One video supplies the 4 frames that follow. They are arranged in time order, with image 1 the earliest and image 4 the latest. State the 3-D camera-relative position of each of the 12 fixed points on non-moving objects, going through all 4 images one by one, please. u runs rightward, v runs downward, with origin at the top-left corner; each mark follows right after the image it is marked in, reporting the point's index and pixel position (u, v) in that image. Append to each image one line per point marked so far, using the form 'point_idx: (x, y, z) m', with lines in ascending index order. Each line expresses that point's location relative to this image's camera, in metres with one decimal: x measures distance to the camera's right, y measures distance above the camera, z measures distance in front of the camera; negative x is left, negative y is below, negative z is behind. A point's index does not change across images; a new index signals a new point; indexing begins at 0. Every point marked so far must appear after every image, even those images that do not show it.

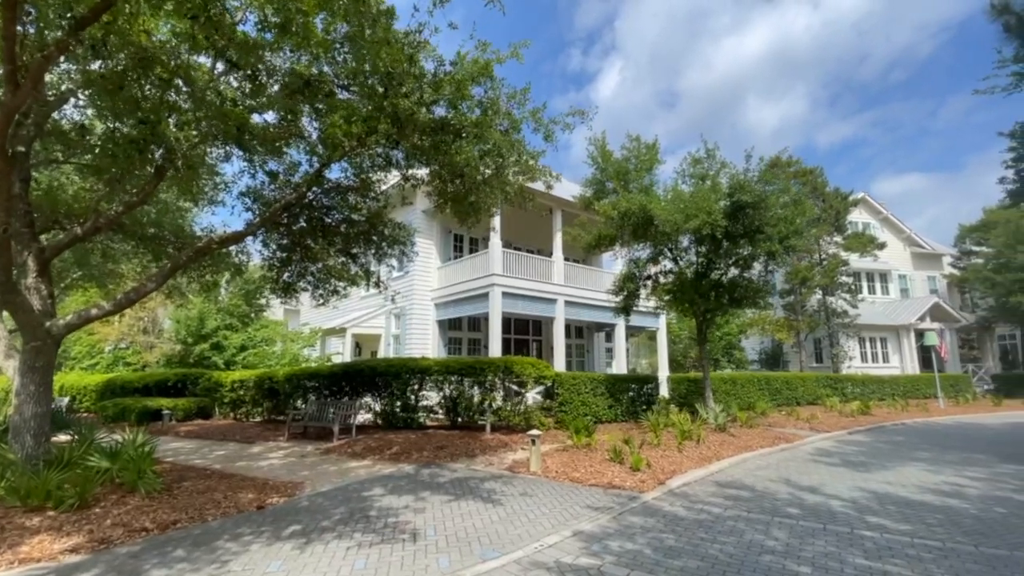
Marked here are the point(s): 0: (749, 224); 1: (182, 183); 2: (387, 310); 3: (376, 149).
0: (+5.7, +1.5, +11.3) m
1: (-5.9, +1.9, +8.6) m
2: (-5.0, -0.9, +19.3) m
3: (-2.4, +2.4, +8.3) m
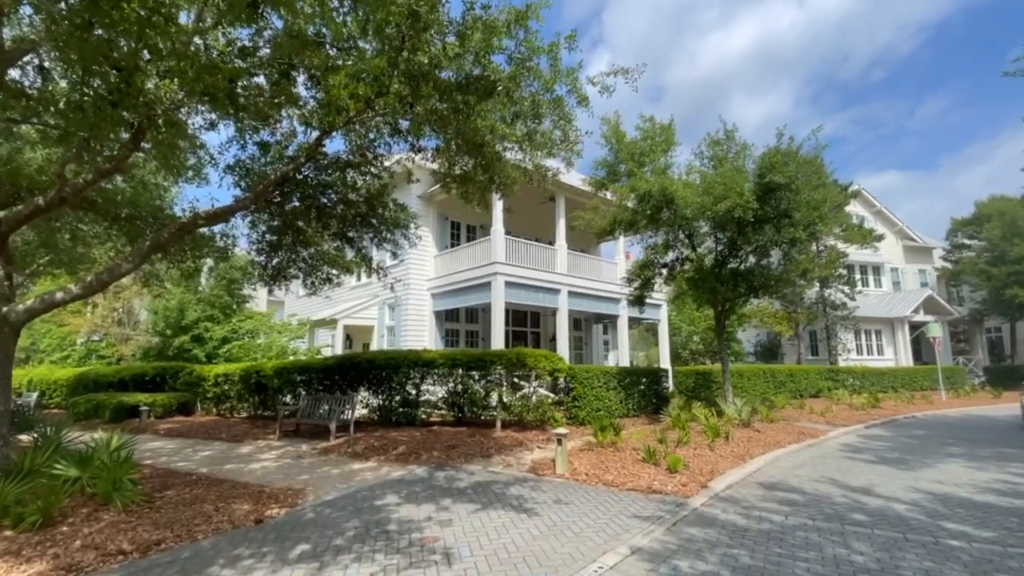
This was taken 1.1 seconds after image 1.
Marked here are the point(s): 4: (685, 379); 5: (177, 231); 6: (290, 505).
0: (+6.0, +1.8, +10.7) m
1: (-5.6, +2.1, +7.7) m
2: (-5.0, -0.5, +18.3) m
3: (-2.0, +2.7, +7.4) m
4: (+5.5, -2.9, +15.3) m
5: (-5.2, +0.9, +7.4) m
6: (-2.7, -2.7, +5.9) m
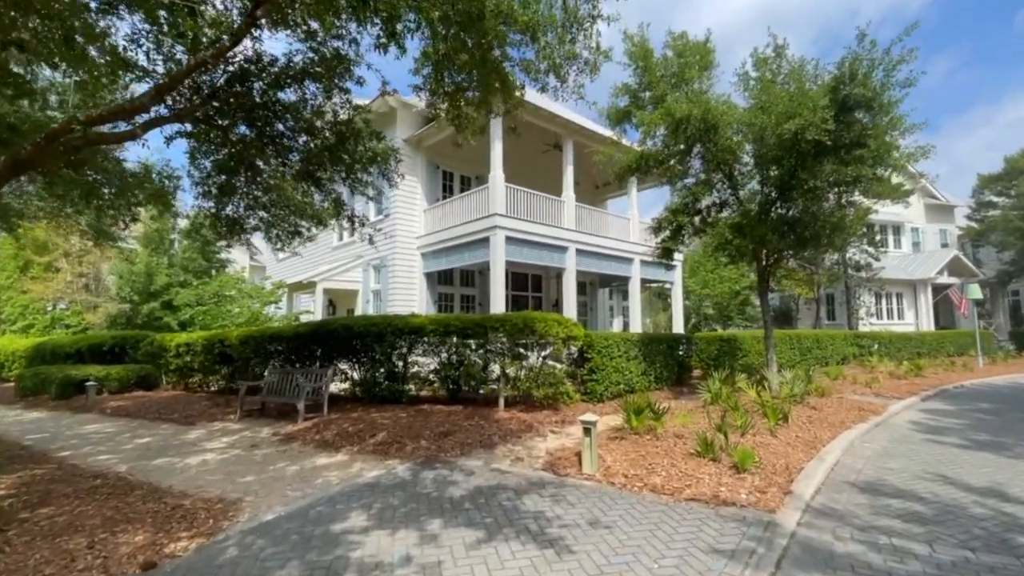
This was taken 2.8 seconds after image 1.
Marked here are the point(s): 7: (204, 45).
0: (+6.0, +2.8, +8.7) m
1: (-5.5, +2.8, +5.5) m
2: (-5.0, +0.9, +16.3) m
3: (-1.9, +3.3, +5.3) m
4: (+5.6, -1.6, +13.6) m
5: (-5.1, +1.6, +5.4) m
6: (-2.6, -2.1, +4.1) m
7: (-4.1, +3.3, +6.5) m
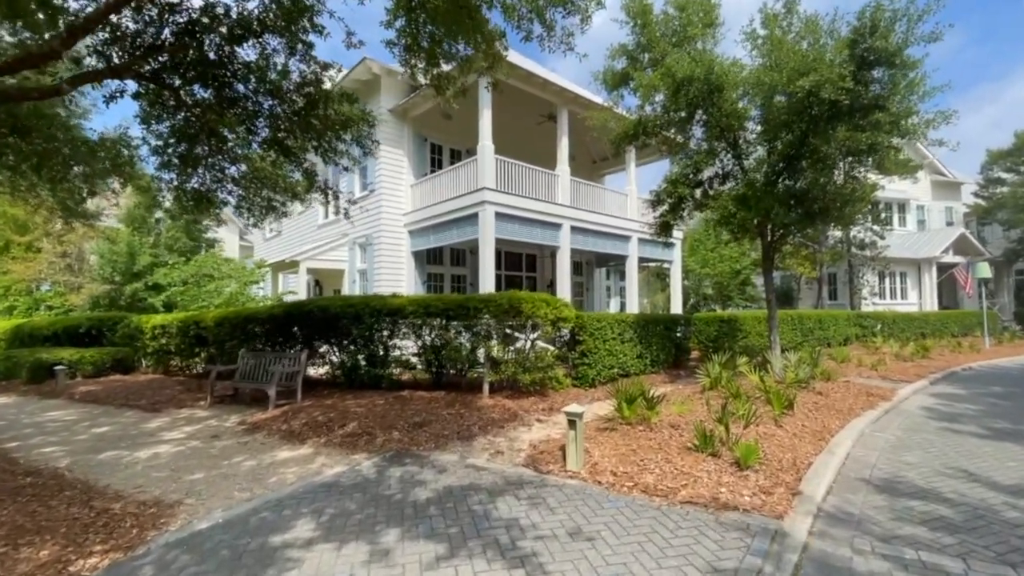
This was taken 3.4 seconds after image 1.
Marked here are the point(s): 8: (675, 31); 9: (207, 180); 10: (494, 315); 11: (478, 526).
0: (+5.8, +3.1, +8.0) m
1: (-5.7, +3.1, +4.8) m
2: (-5.3, +1.6, +15.6) m
3: (-2.2, +3.6, +4.5) m
4: (+5.3, -1.1, +13.0) m
5: (-5.3, +1.8, +4.7) m
6: (-2.8, -1.9, +3.5) m
7: (-4.4, +3.5, +5.8) m
8: (+3.0, +4.9, +8.9) m
9: (-5.6, +2.0, +8.8) m
10: (-0.3, -0.5, +8.7) m
11: (-0.3, -1.8, +3.7) m
